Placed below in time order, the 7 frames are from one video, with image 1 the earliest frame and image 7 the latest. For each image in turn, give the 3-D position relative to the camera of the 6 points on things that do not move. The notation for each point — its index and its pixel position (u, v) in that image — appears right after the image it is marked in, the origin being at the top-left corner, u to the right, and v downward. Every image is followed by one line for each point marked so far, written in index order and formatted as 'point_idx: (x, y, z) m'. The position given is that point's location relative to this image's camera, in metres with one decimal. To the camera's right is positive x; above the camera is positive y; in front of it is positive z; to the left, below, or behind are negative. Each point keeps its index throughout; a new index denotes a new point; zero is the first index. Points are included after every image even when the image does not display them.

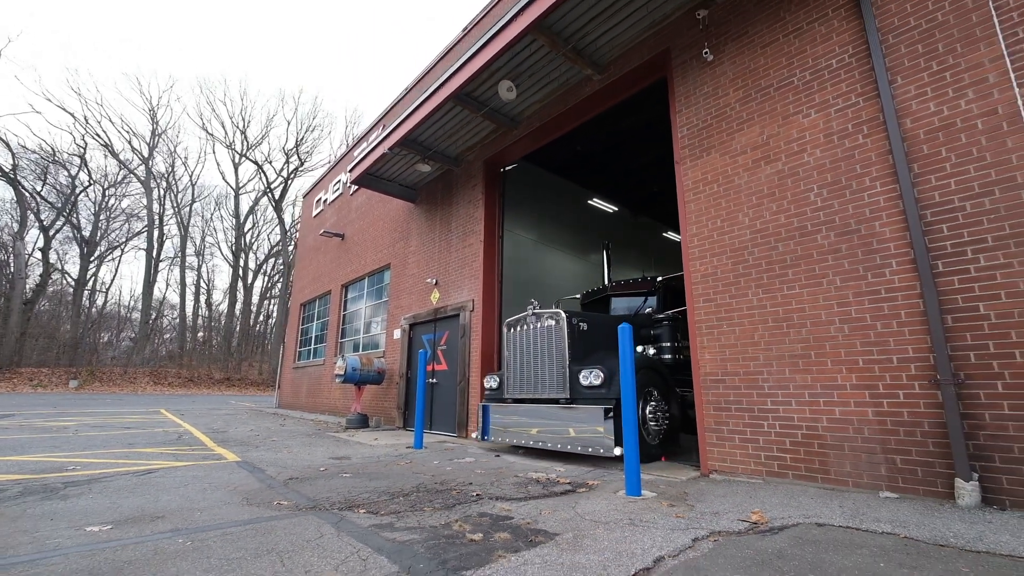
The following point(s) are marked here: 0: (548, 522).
0: (+0.2, -1.4, +2.9) m
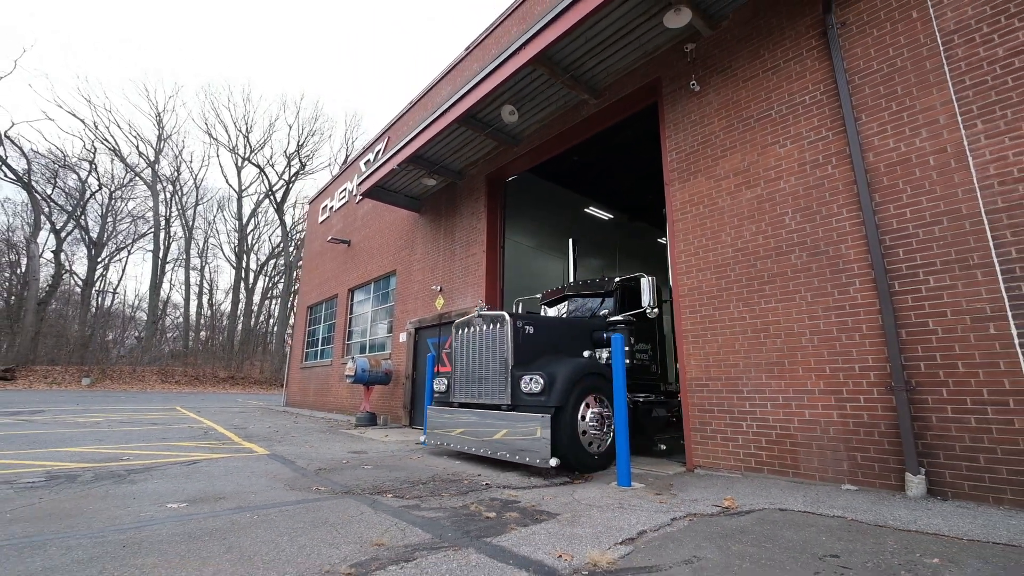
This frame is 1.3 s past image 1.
0: (+0.3, -1.5, +3.4) m
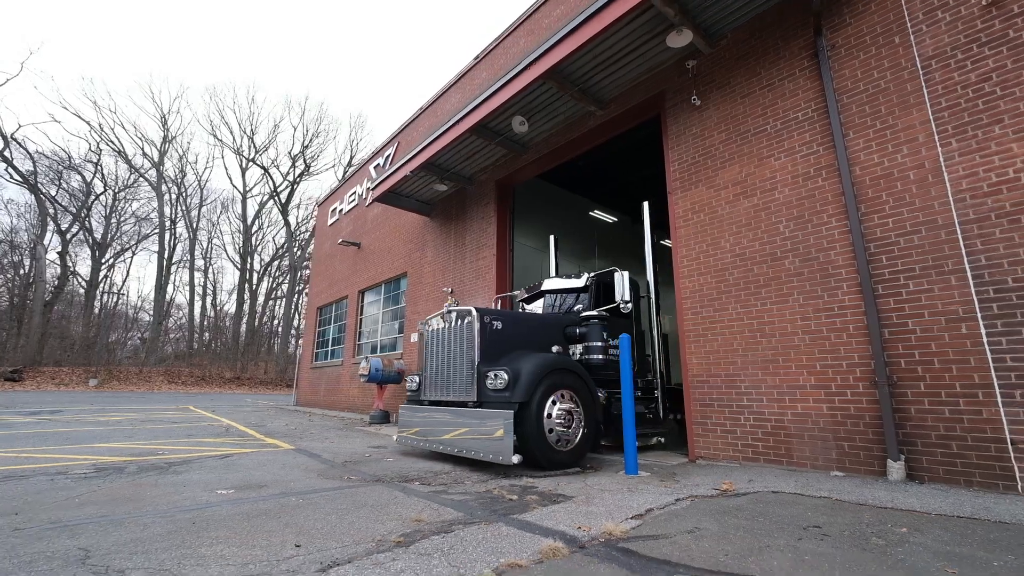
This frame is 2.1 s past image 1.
0: (+0.4, -1.6, +3.8) m
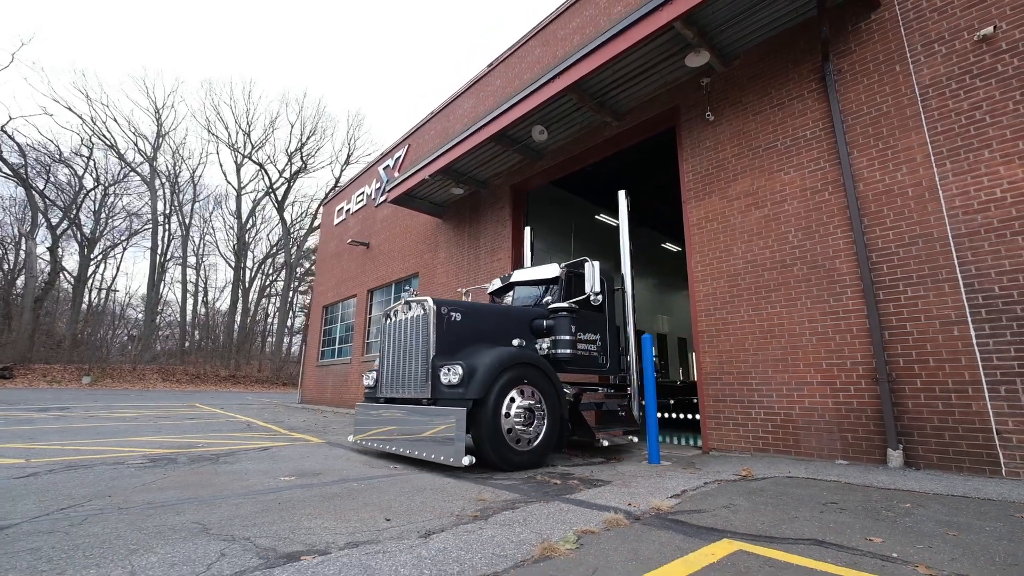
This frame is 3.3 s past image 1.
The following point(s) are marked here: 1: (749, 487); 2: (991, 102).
0: (+0.8, -1.6, +4.1) m
1: (+1.8, -1.5, +3.7) m
2: (+4.4, +1.7, +4.4) m
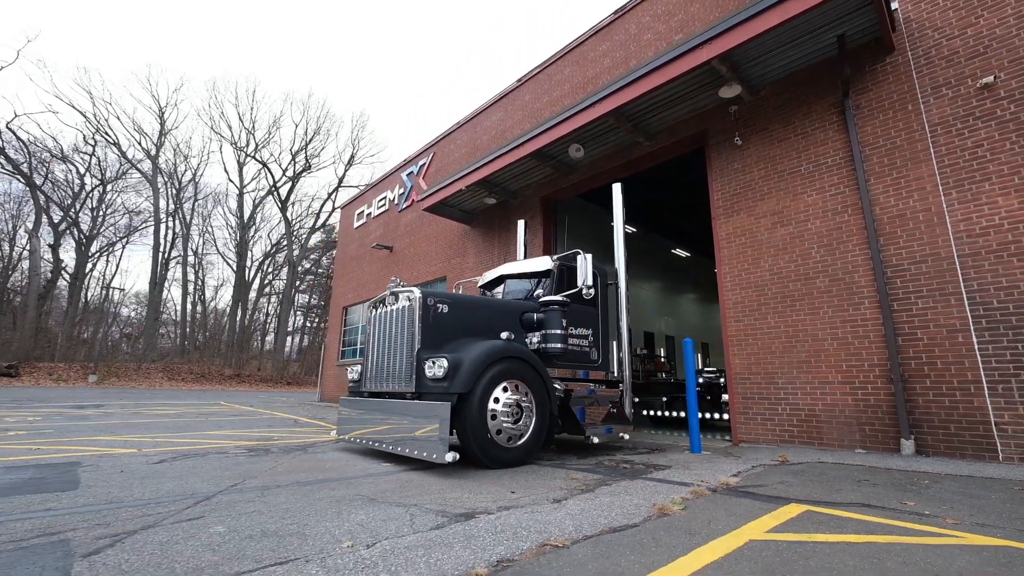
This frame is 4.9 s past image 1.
0: (+1.5, -1.7, +4.8) m
1: (+2.5, -1.6, +4.3) m
2: (+5.1, +1.6, +5.1) m
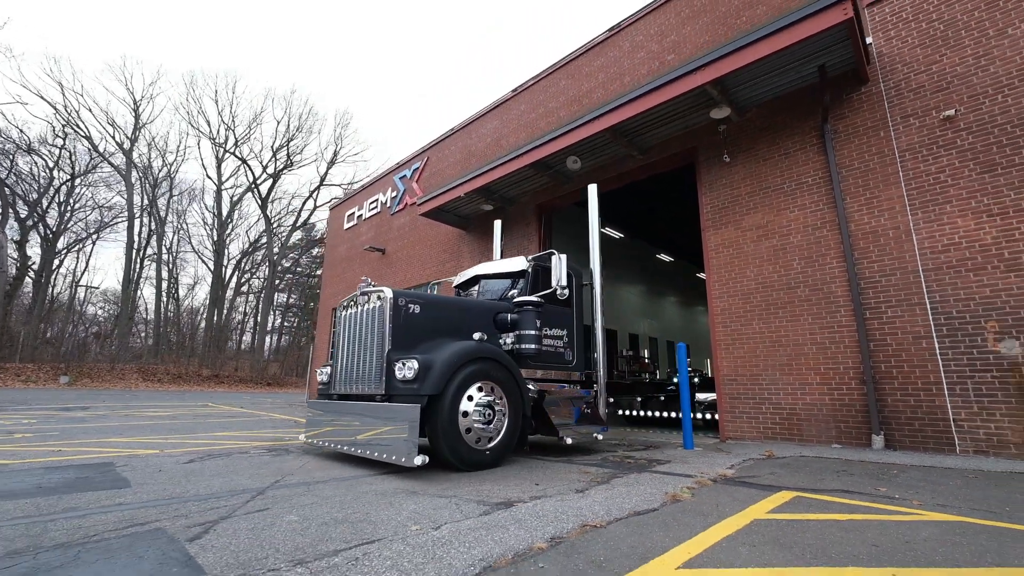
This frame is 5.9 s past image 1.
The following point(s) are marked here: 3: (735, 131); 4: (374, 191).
0: (+1.6, -1.8, +5.2) m
1: (+2.7, -1.7, +4.8) m
2: (+5.3, +1.5, +5.7) m
3: (+3.5, +2.5, +7.6) m
4: (-4.8, +3.3, +16.3) m
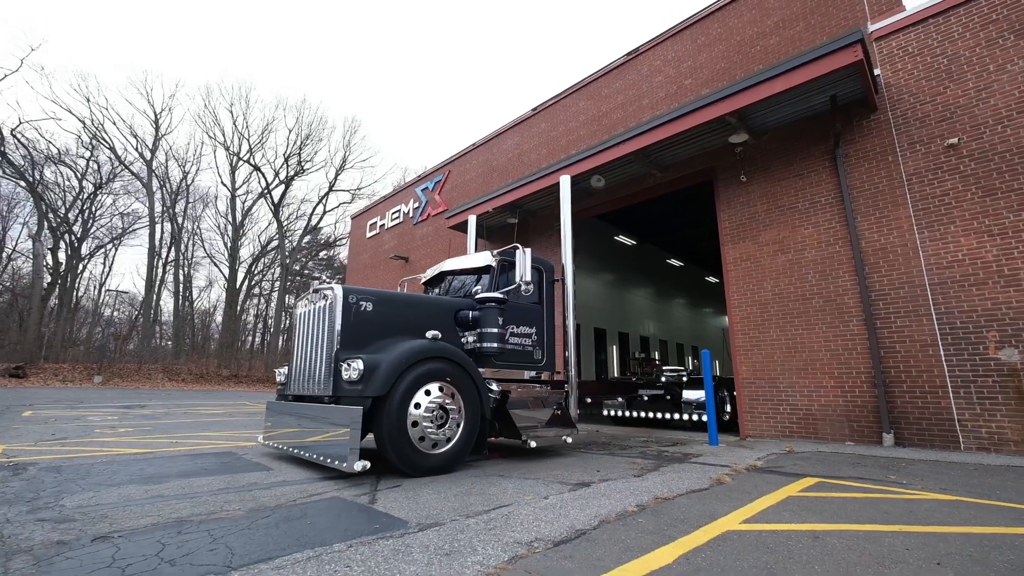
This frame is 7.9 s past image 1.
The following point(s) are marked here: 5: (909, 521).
0: (+2.2, -2.0, +5.9) m
1: (+3.3, -1.9, +5.5) m
2: (+5.9, +1.3, +6.4) m
3: (+4.2, +2.3, +8.3) m
4: (-4.0, +3.1, +17.1) m
5: (+2.5, -1.5, +3.0) m
